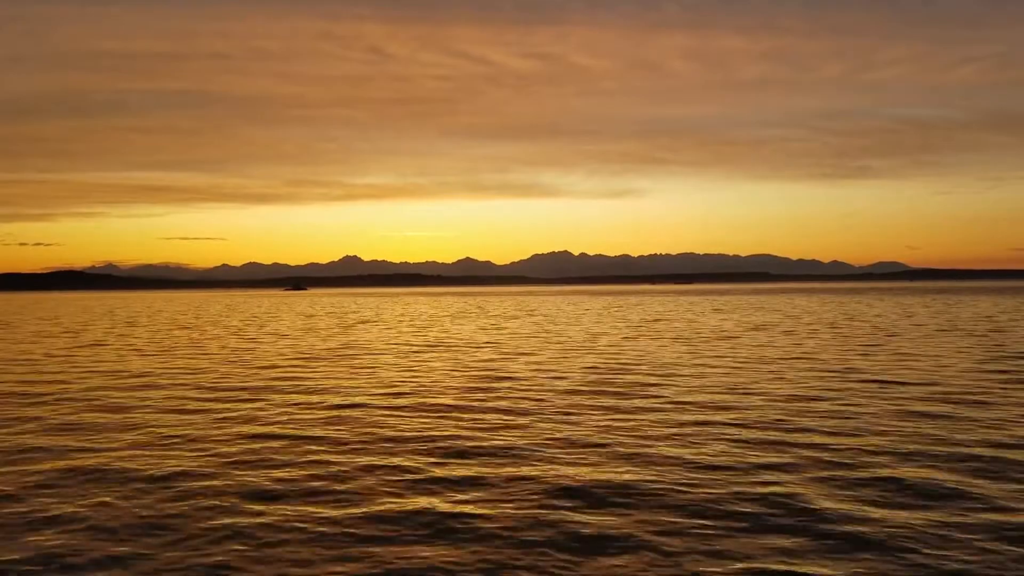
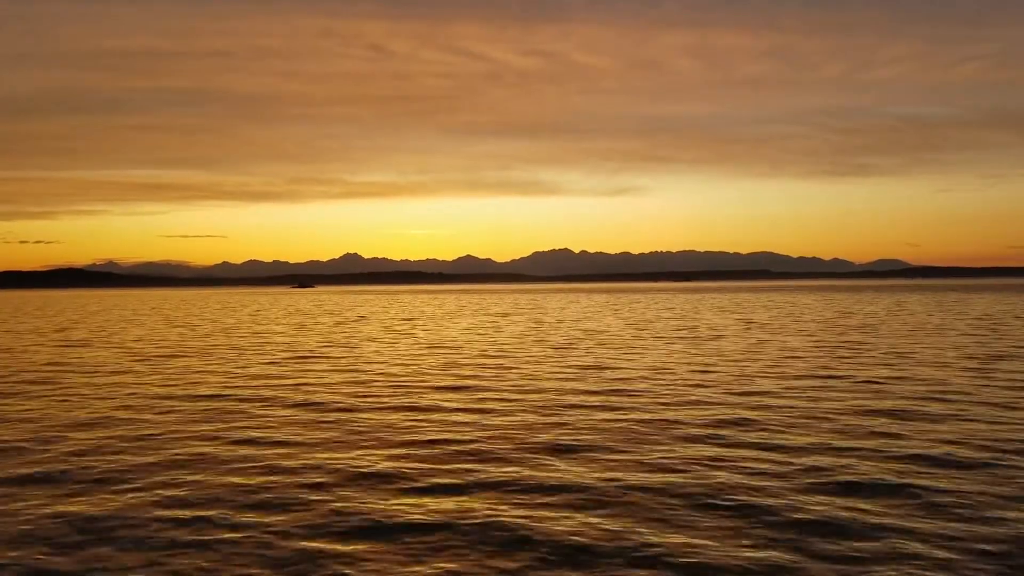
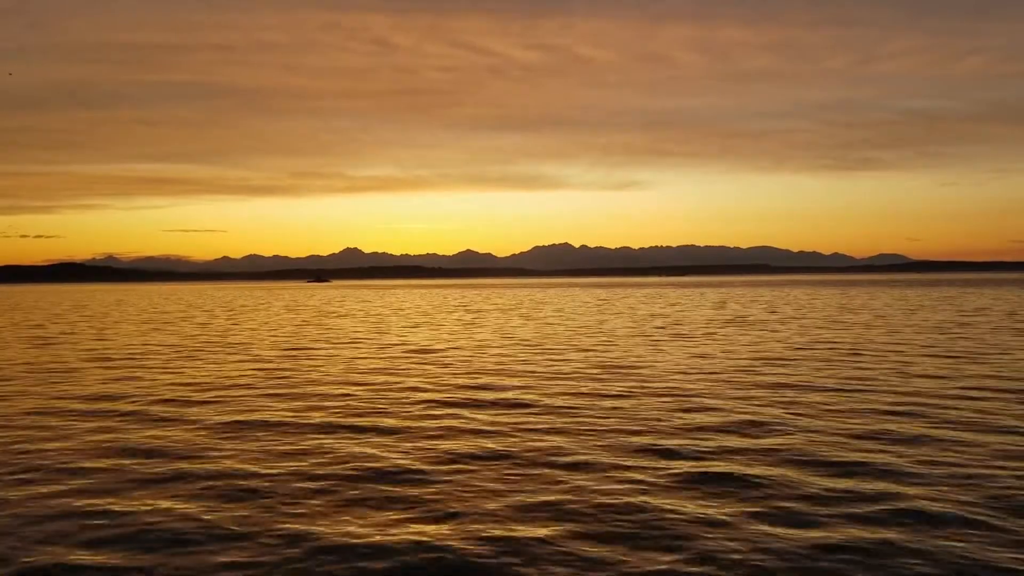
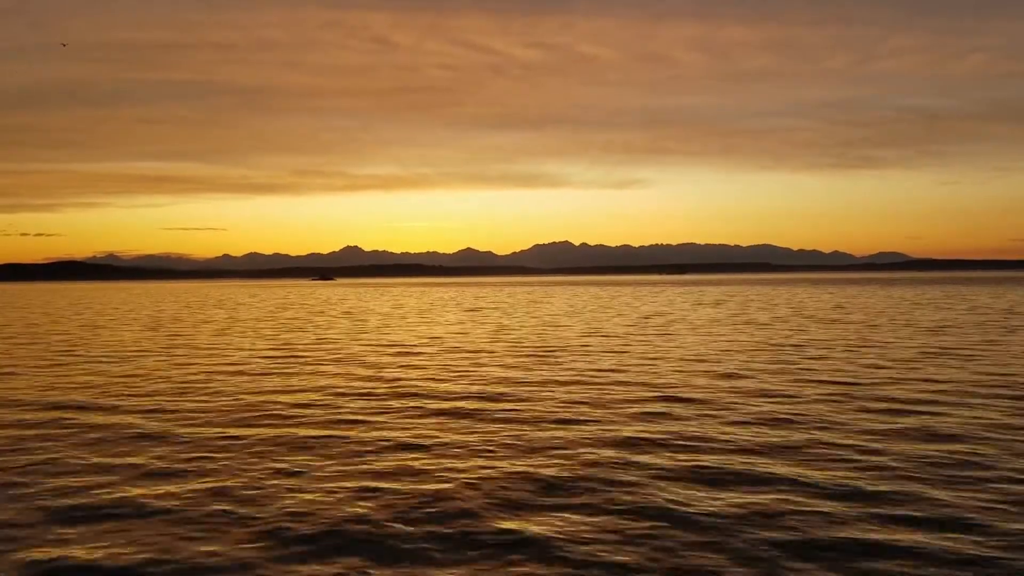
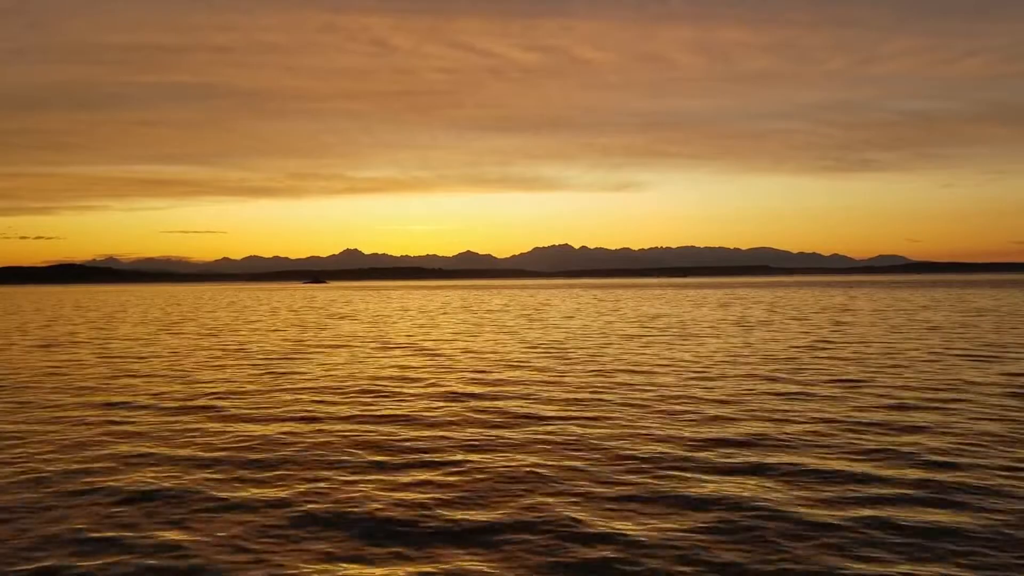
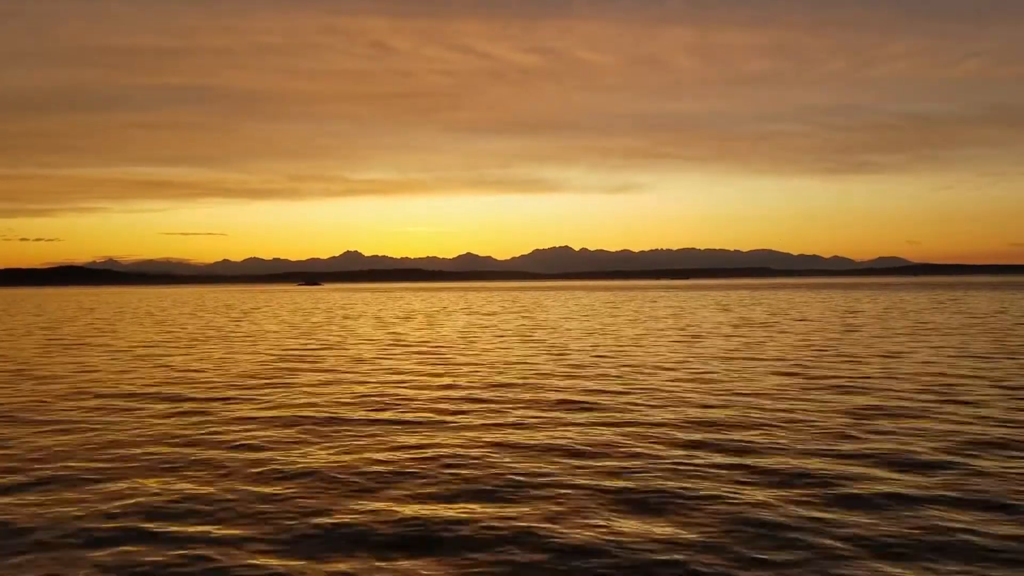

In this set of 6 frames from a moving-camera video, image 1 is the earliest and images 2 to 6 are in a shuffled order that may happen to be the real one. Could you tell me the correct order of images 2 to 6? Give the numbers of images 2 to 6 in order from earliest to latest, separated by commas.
2, 6, 5, 3, 4
